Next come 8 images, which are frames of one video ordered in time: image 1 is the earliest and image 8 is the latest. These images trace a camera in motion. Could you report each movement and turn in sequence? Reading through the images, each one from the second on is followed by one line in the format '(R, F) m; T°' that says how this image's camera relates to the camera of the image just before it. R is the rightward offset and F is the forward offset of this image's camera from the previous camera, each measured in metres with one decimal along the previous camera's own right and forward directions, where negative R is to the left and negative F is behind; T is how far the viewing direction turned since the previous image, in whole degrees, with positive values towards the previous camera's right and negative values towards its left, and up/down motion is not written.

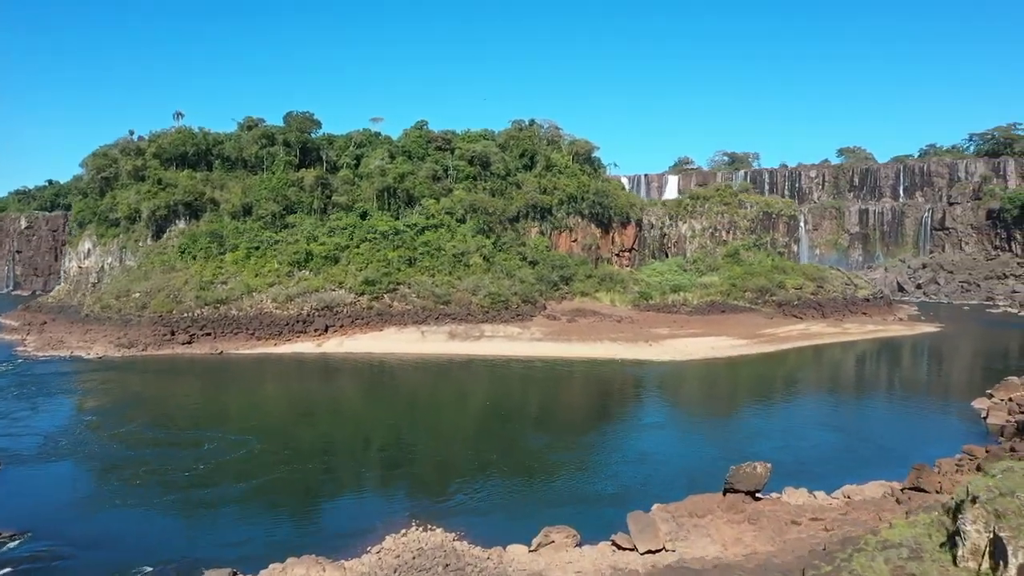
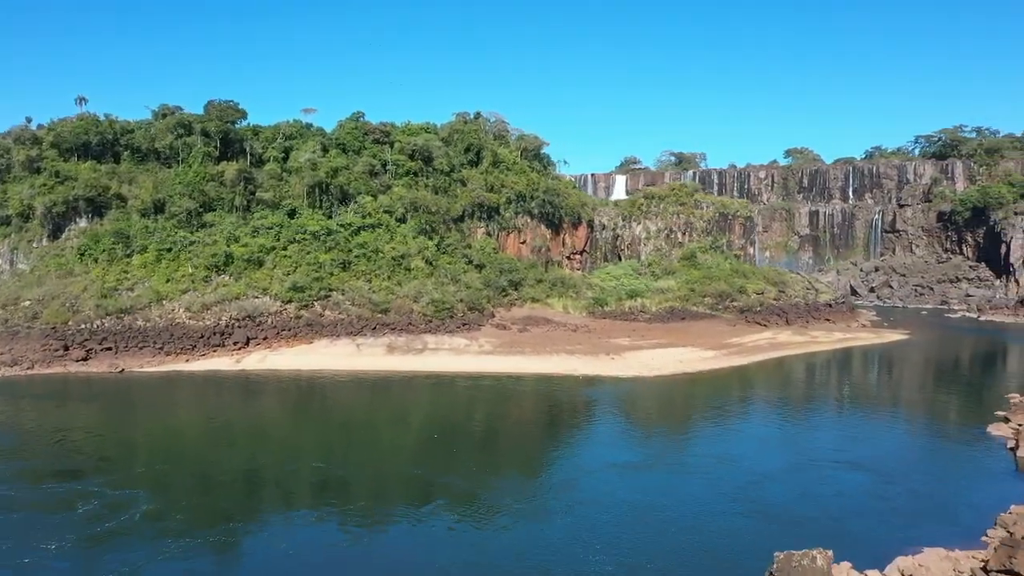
(-0.2, +3.4) m; +4°
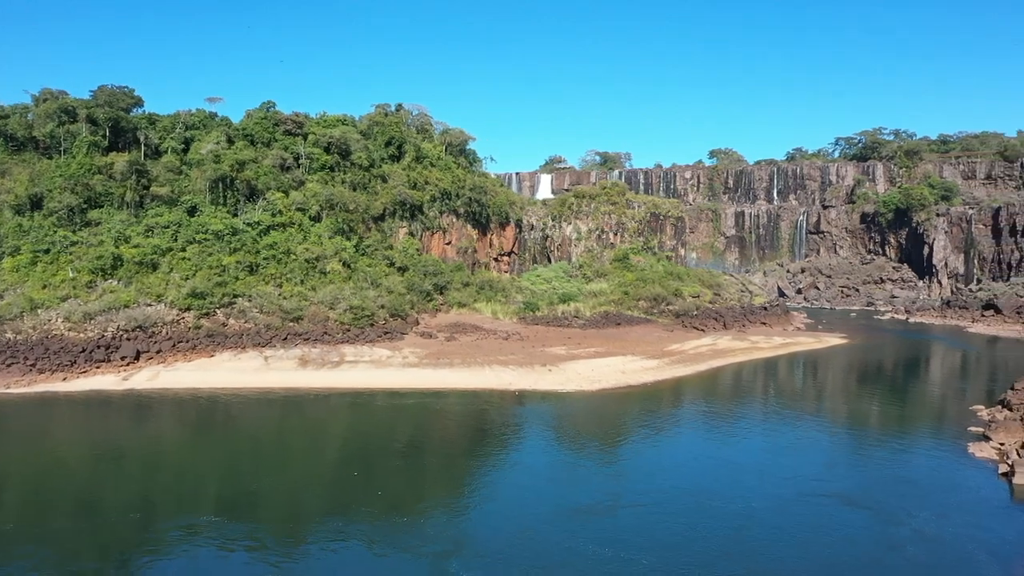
(-0.2, +2.6) m; +5°
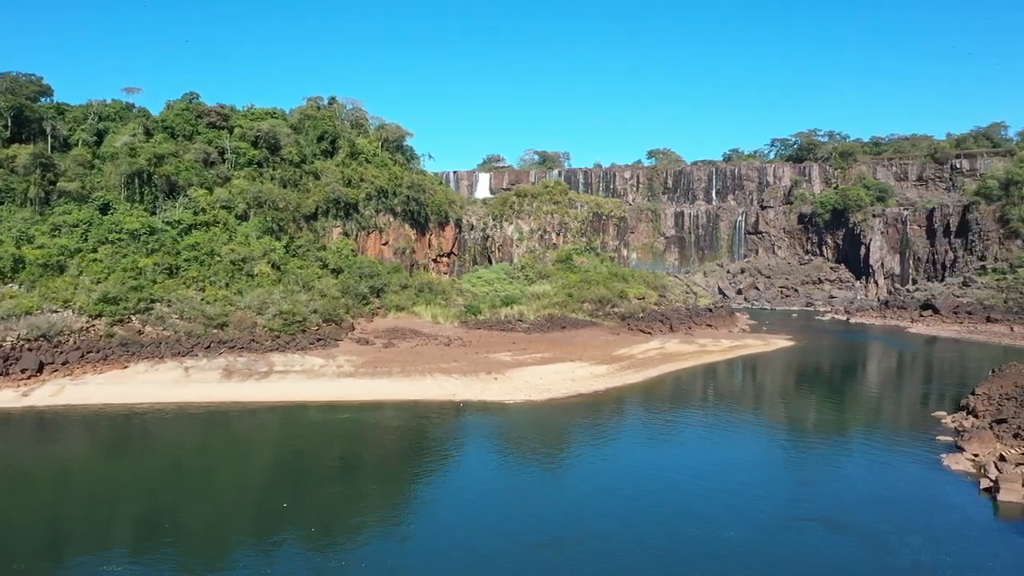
(-0.2, +1.6) m; +4°
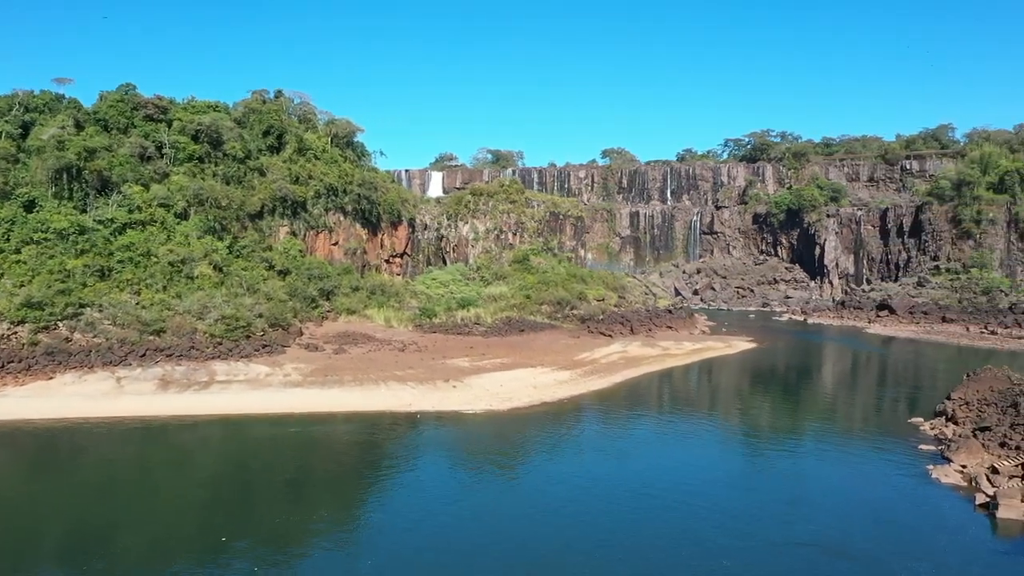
(-0.2, +1.3) m; +3°
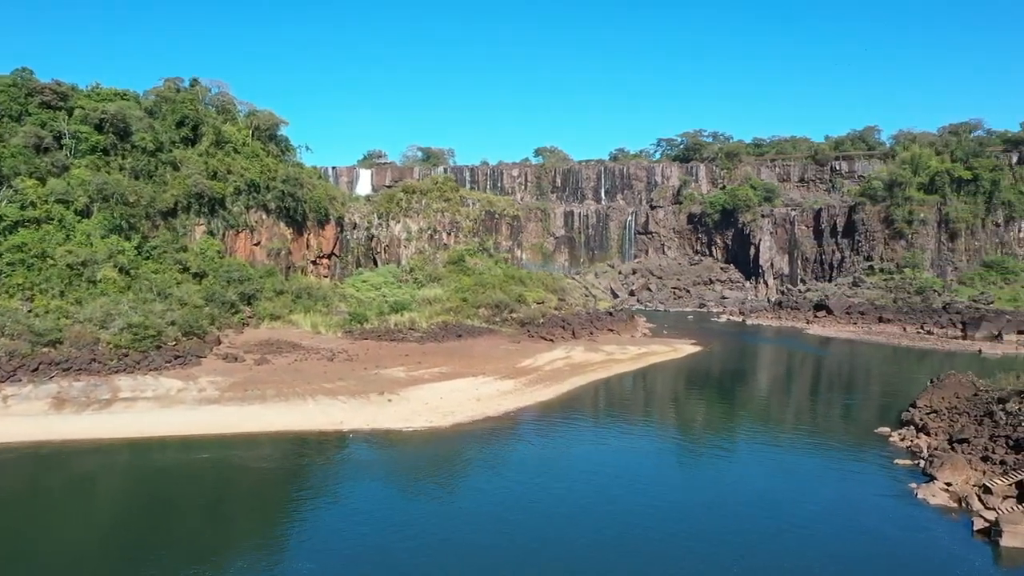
(-0.3, +1.8) m; +5°
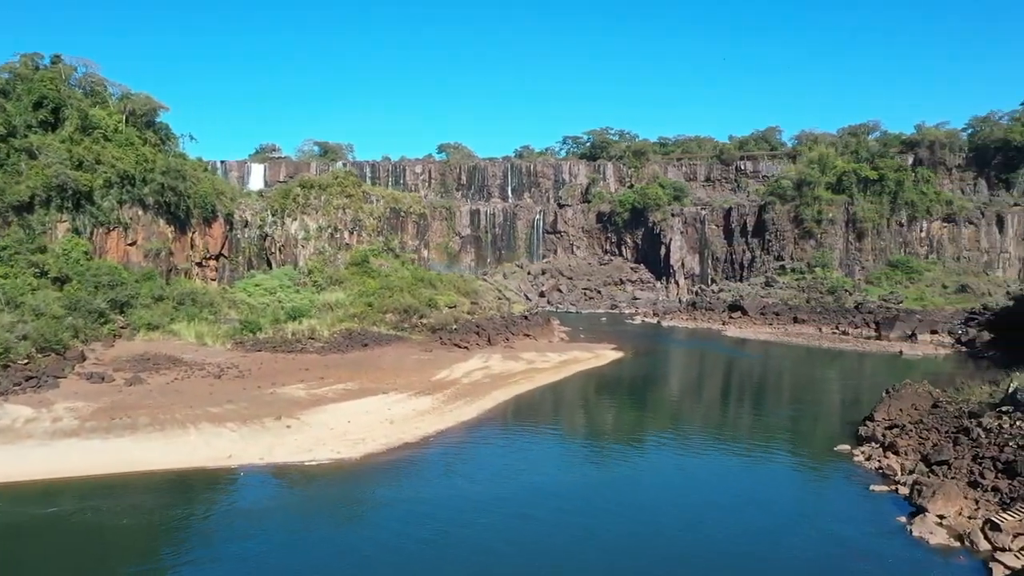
(-0.5, +2.6) m; +7°
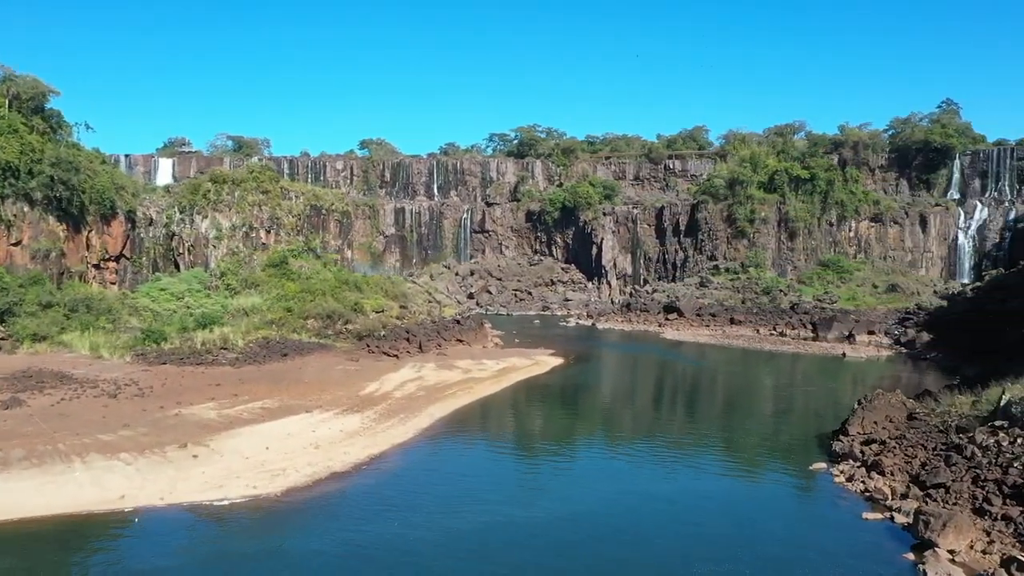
(-0.4, +2.1) m; +5°
